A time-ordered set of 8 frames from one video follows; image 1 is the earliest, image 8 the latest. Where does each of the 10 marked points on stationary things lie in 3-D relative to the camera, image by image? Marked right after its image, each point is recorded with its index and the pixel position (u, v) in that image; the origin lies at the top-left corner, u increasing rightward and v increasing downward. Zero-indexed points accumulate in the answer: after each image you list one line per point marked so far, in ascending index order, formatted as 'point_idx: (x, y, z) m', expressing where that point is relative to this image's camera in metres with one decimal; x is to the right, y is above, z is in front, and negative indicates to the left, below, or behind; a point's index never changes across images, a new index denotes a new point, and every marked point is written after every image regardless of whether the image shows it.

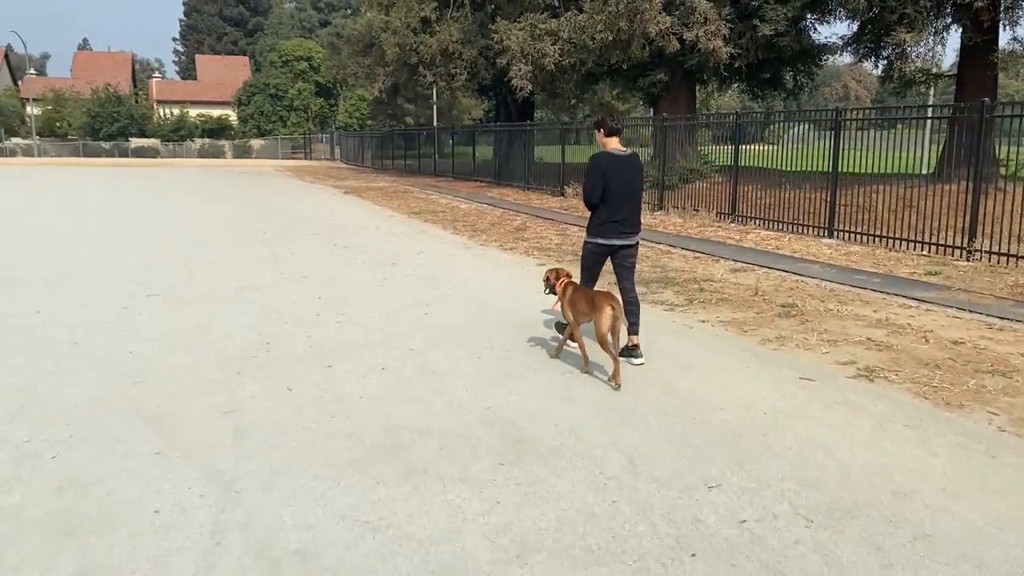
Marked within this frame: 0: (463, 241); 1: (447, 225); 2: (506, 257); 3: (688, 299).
0: (-0.8, +0.8, +13.2) m
1: (-1.2, +1.2, +15.2) m
2: (-0.1, +0.5, +11.6) m
3: (+1.8, -0.1, +8.5) m
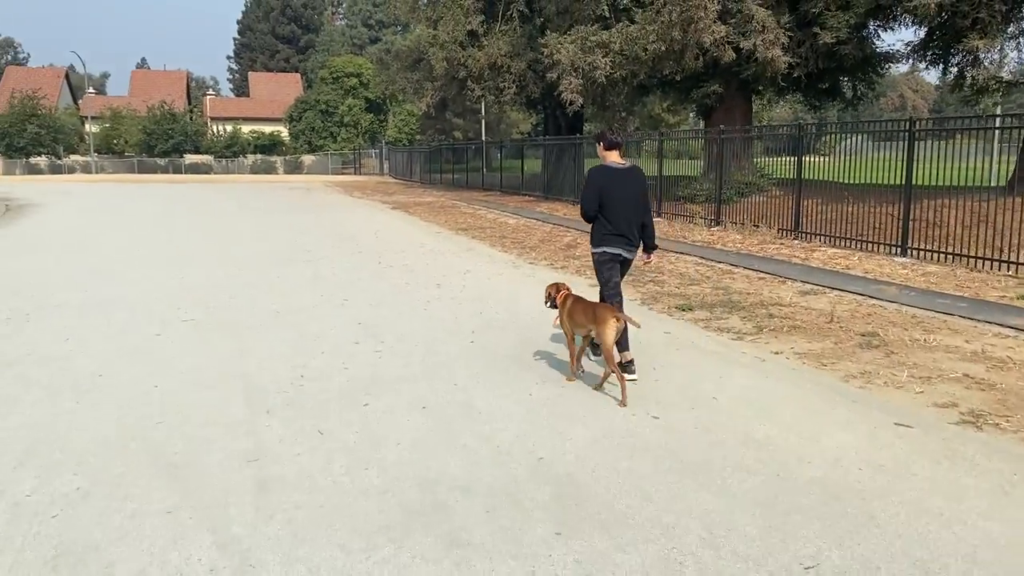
0: (0.0, +0.5, +12.7) m
1: (-0.3, +0.8, +14.7) m
2: (+0.6, +0.2, +11.0) m
3: (+2.2, -0.4, +7.8) m
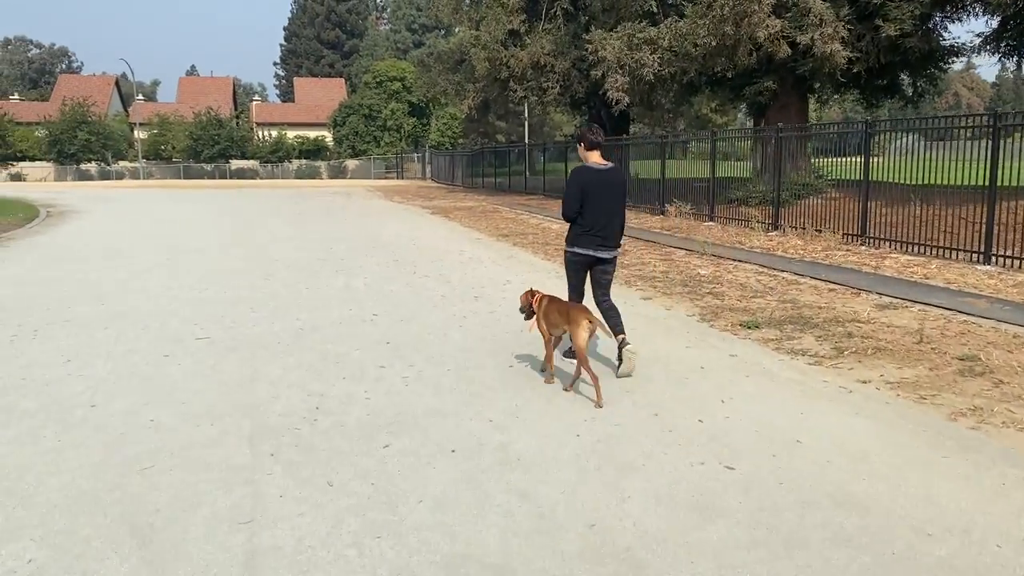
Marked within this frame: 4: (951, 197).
0: (+0.6, +0.3, +11.8) m
1: (+0.4, +0.7, +13.9) m
2: (+1.1, 0.0, +10.1) m
3: (+2.6, -0.5, +6.8) m
4: (+6.9, +1.4, +13.2) m
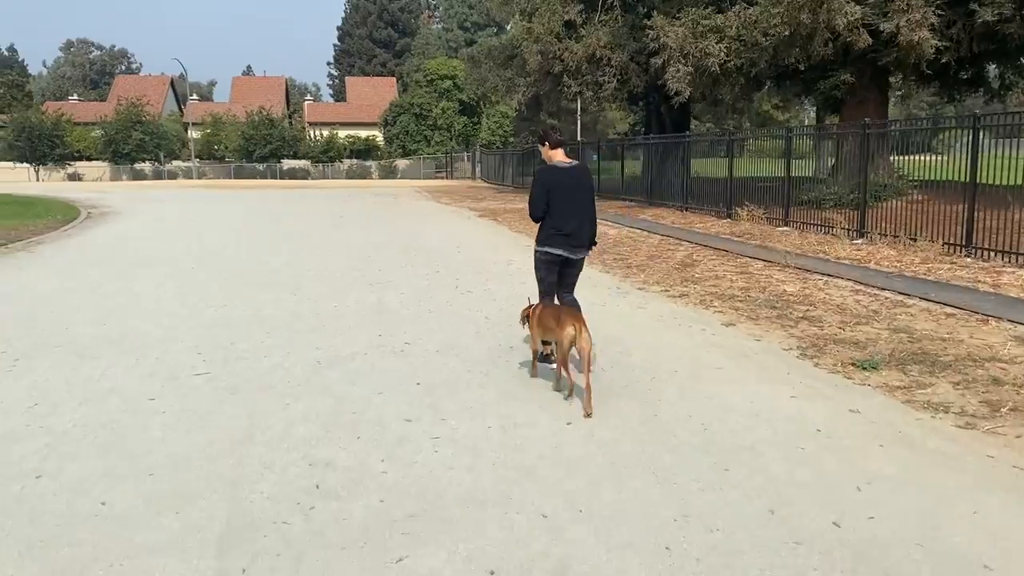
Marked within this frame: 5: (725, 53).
0: (+1.3, +0.1, +10.5) m
1: (+1.2, +0.4, +12.5) m
2: (+1.7, -0.2, +8.7) m
3: (+3.0, -0.7, +5.3) m
4: (+7.6, +1.2, +11.5) m
5: (+5.0, +5.5, +19.7) m
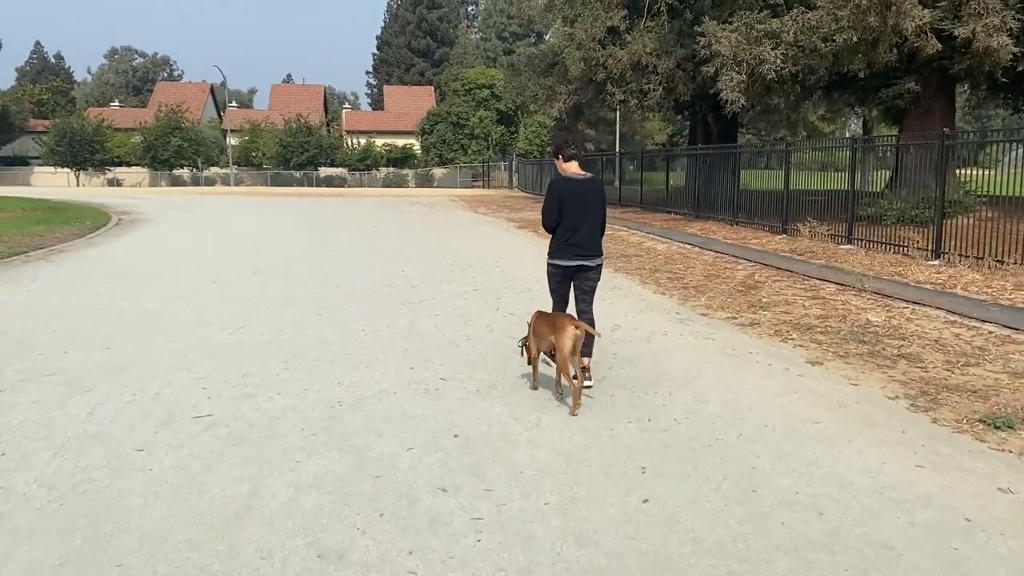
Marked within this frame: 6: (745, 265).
0: (+1.8, -0.2, +9.4) m
1: (+1.8, +0.1, +11.5) m
2: (+2.1, -0.5, +7.6) m
3: (+3.3, -1.0, +4.2) m
4: (+8.2, +0.8, +10.2) m
5: (+5.9, +5.0, +18.6) m
6: (+3.5, +0.3, +12.8) m
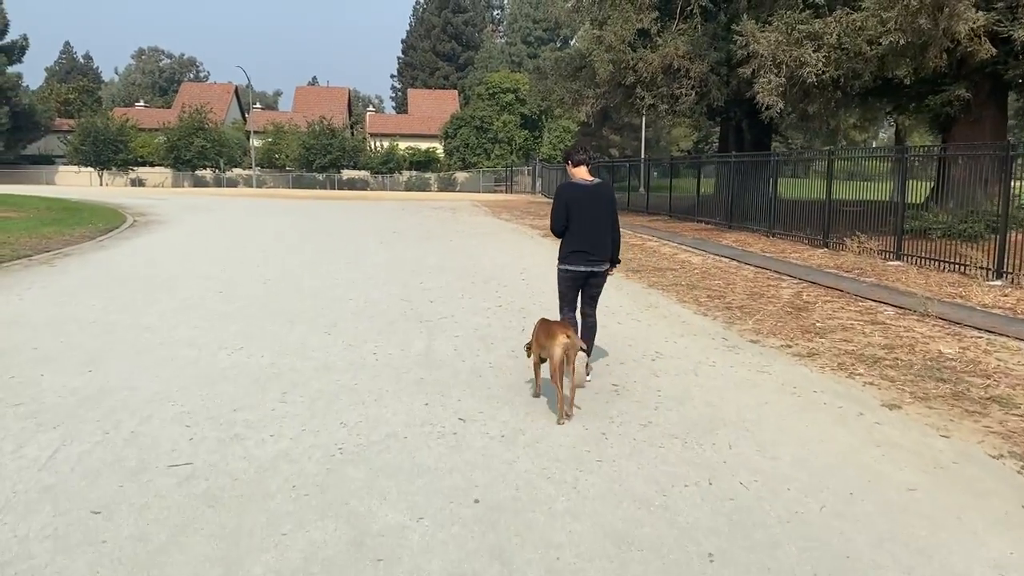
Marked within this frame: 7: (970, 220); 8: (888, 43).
0: (+2.1, -0.4, +8.5) m
1: (+2.1, -0.1, +10.6) m
2: (+2.3, -0.7, +6.7) m
3: (+3.4, -1.2, +3.3) m
4: (+8.5, +0.4, +9.1) m
5: (+6.5, +4.7, +17.6) m
6: (+3.9, +0.1, +11.9) m
7: (+7.3, +1.1, +13.5) m
8: (+7.4, +4.8, +16.5) m
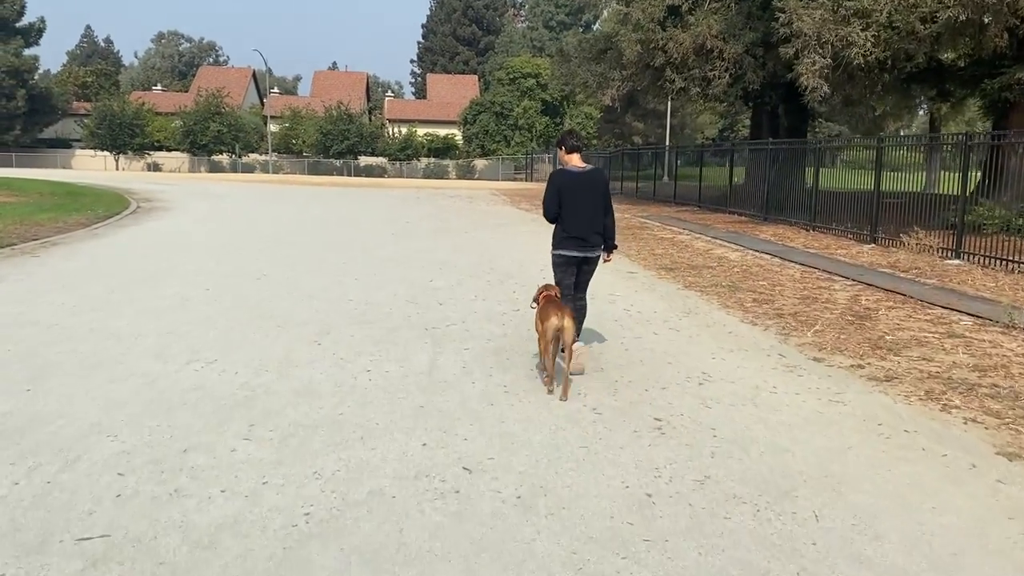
0: (+2.2, -0.5, +7.3) m
1: (+2.4, -0.1, +9.4) m
2: (+2.5, -0.8, +5.6) m
3: (+3.5, -1.3, +2.1) m
4: (+8.7, +0.3, +7.8) m
5: (+6.9, +4.7, +16.2) m
6: (+4.1, 0.0, +10.6) m
7: (+7.6, +1.0, +12.2) m
8: (+7.8, +4.8, +15.1) m
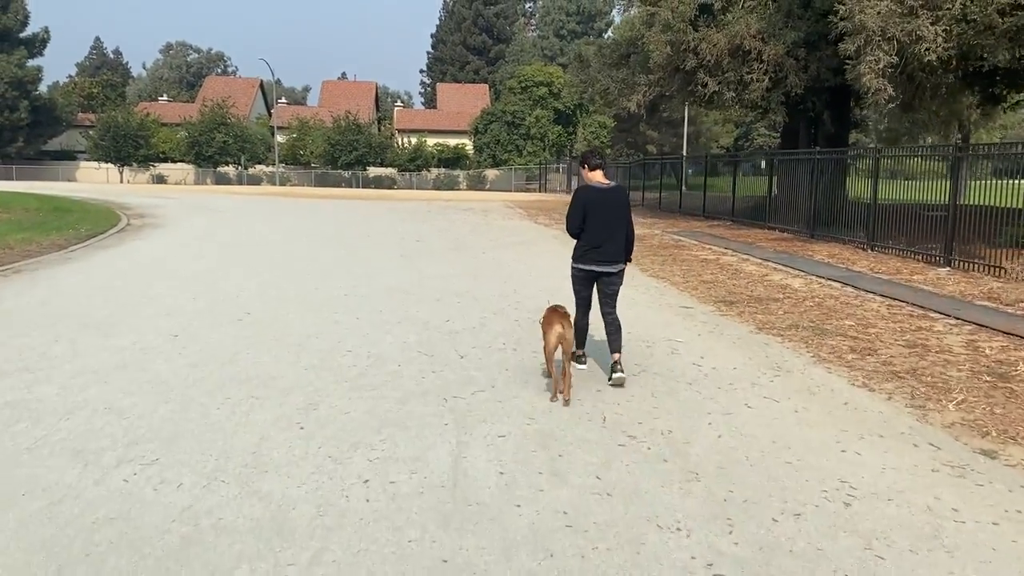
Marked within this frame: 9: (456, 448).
0: (+2.5, -0.8, +5.5) m
1: (+2.7, -0.5, +7.6) m
2: (+2.8, -1.1, +3.7) m
3: (+3.7, -1.6, +0.2) m
4: (+9.0, 0.0, +5.9) m
5: (+7.3, +4.2, +14.4) m
6: (+4.5, -0.4, +8.8) m
7: (+8.0, +0.6, +10.3) m
8: (+8.2, +4.3, +13.2) m
9: (-0.3, -0.9, +4.7) m
